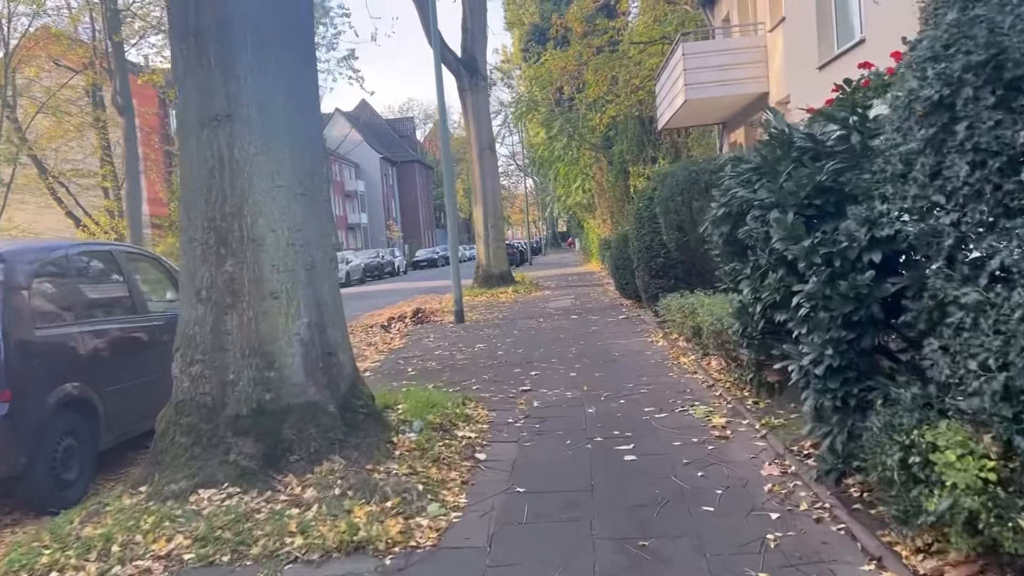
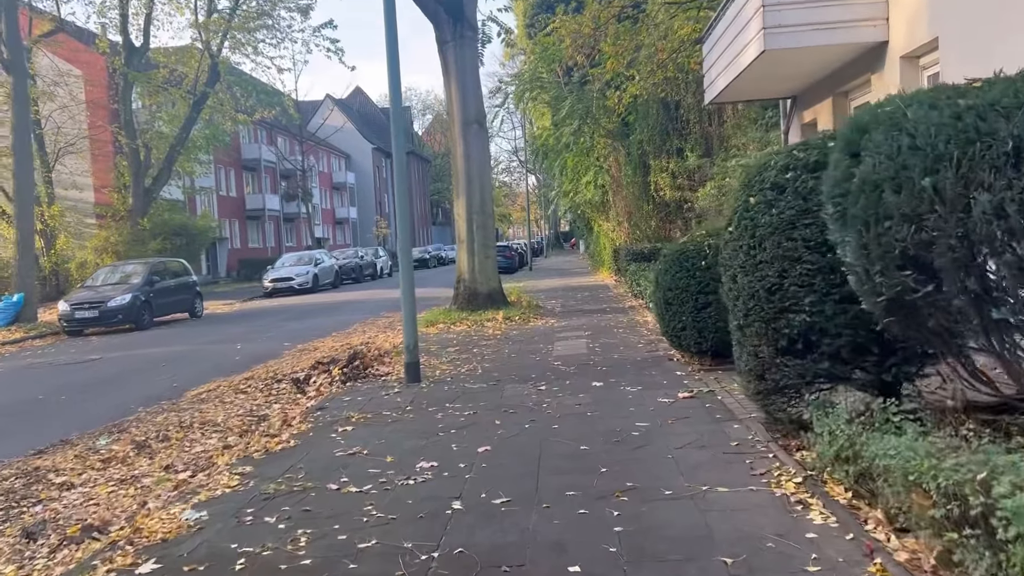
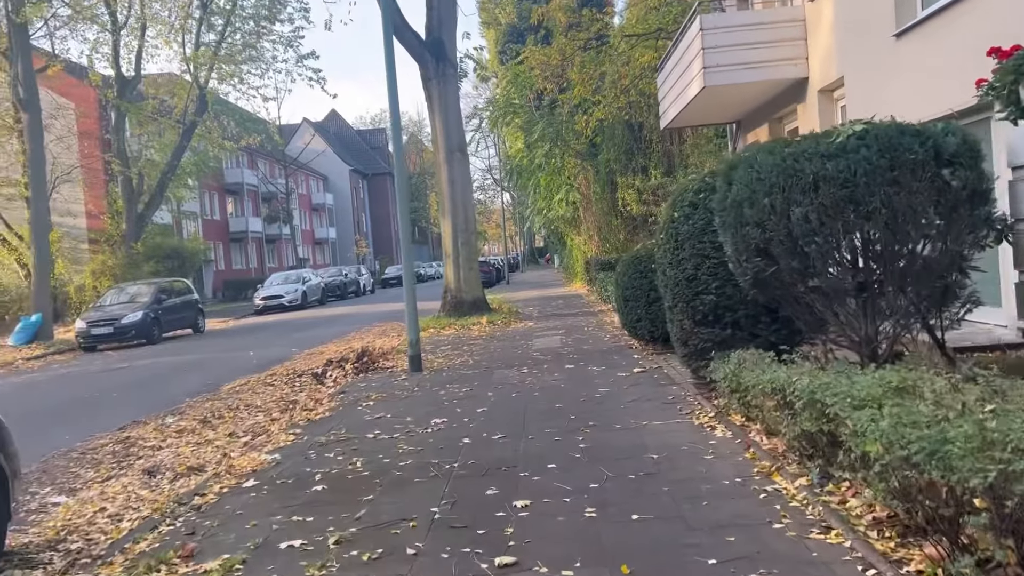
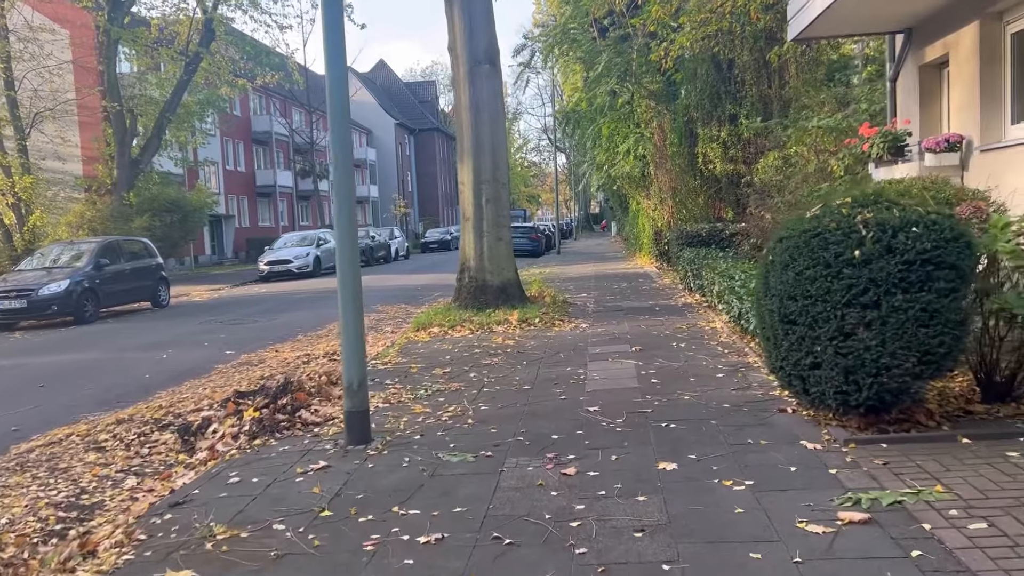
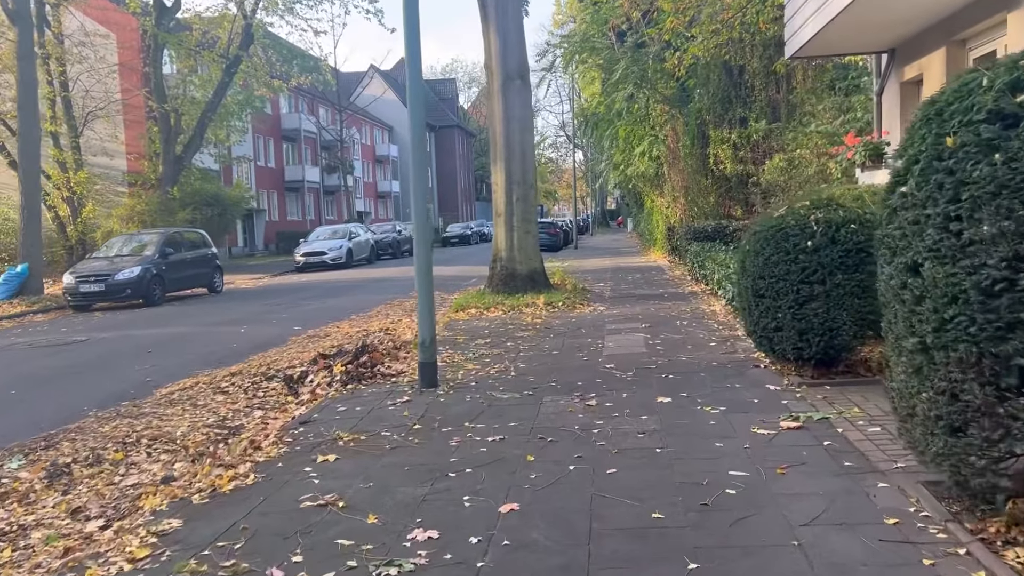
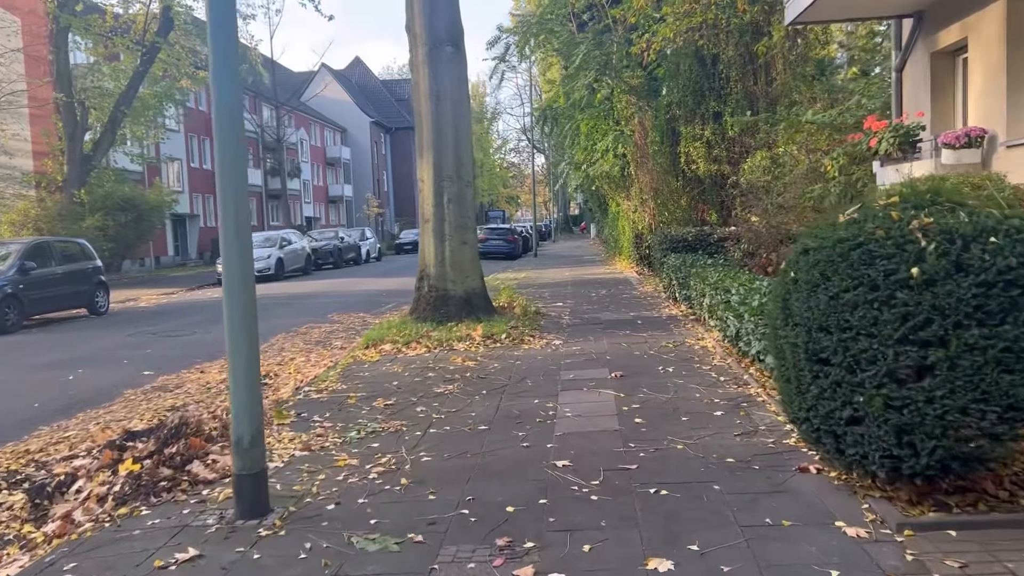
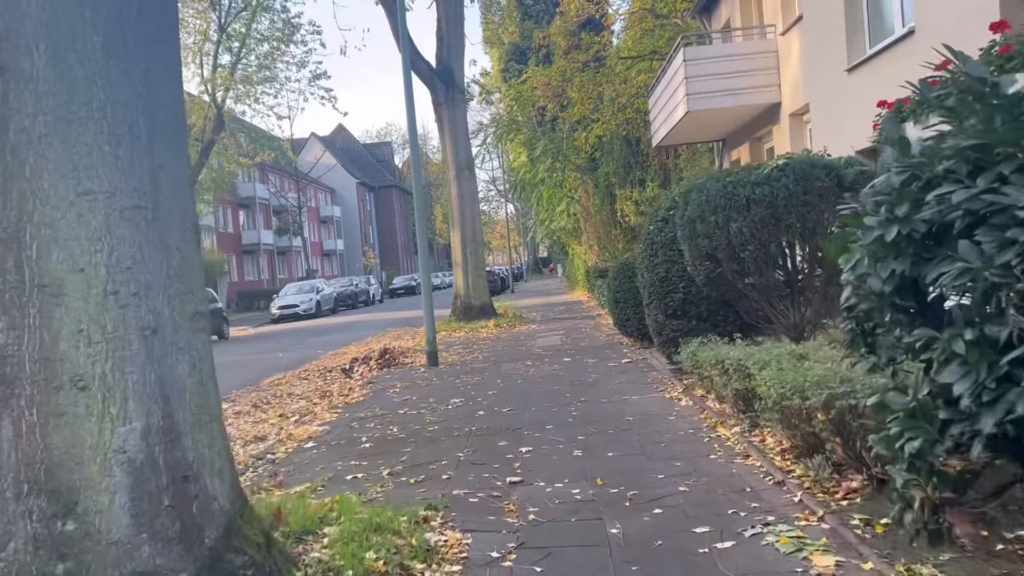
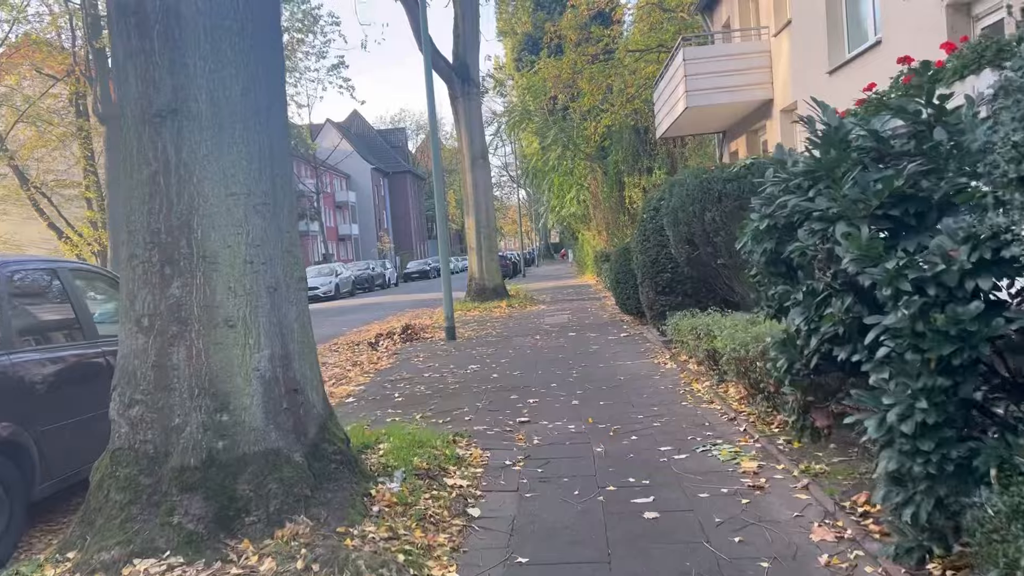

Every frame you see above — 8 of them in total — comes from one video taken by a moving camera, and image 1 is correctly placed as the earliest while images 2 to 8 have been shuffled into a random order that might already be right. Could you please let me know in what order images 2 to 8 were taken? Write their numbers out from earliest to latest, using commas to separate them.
8, 7, 3, 2, 5, 4, 6
